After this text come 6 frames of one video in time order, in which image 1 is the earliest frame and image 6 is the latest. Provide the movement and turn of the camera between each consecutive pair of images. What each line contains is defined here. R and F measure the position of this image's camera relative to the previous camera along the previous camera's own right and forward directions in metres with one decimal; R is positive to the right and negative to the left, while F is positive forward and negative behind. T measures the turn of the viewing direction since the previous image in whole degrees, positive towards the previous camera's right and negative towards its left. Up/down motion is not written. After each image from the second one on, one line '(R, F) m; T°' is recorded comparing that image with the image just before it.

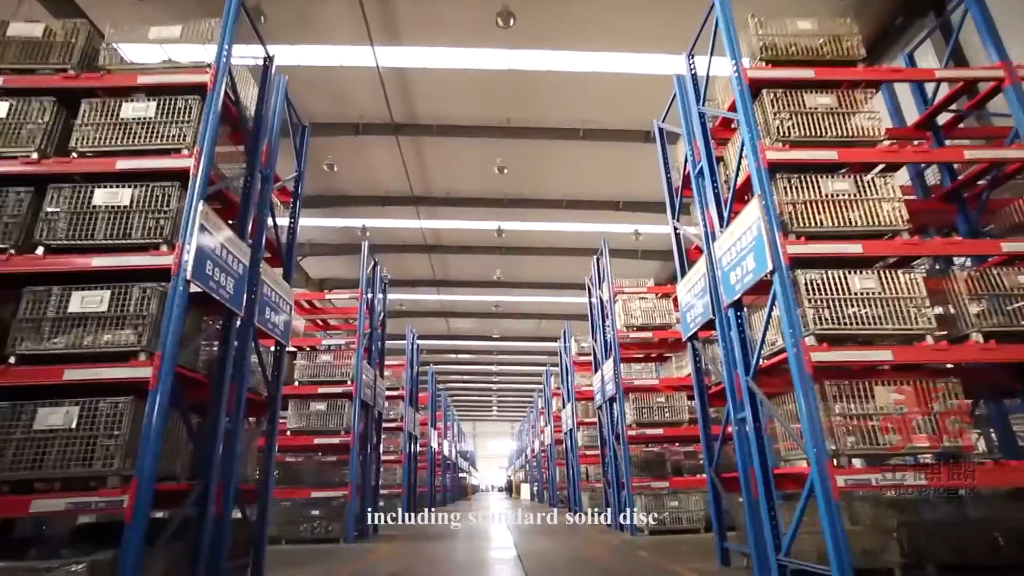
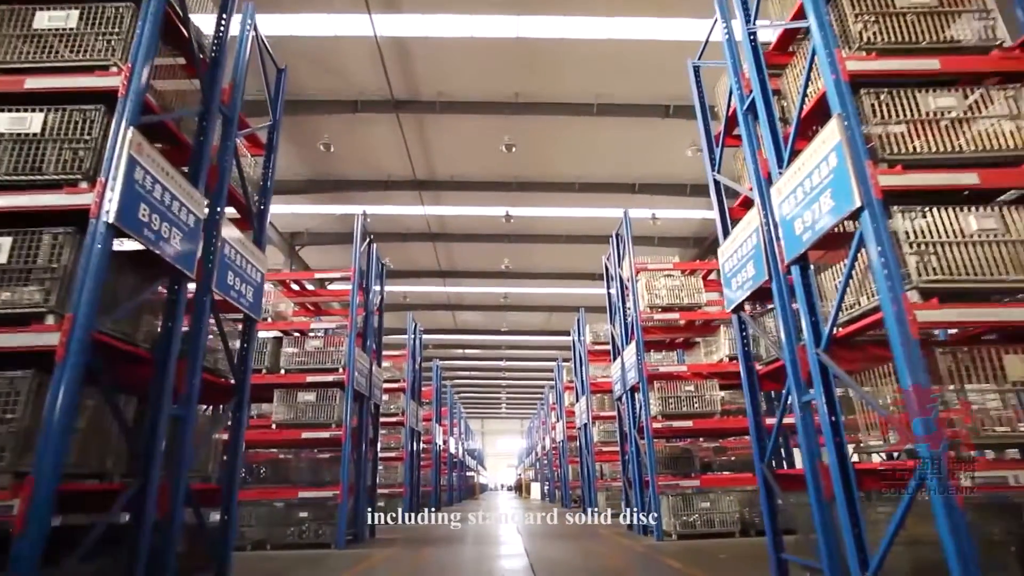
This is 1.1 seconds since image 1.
(0.0, +0.7) m; -1°
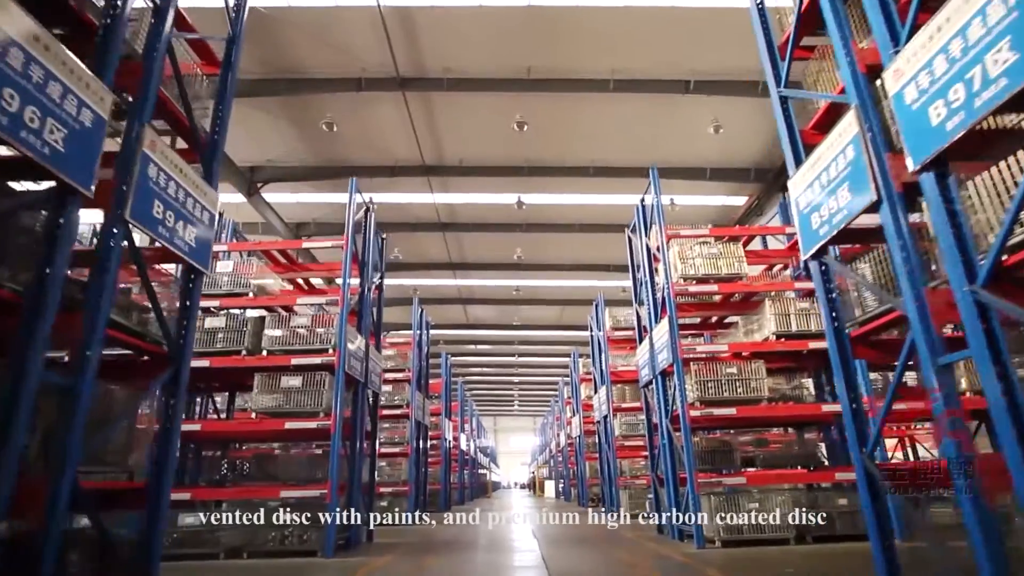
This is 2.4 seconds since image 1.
(0.0, +0.9) m; -1°
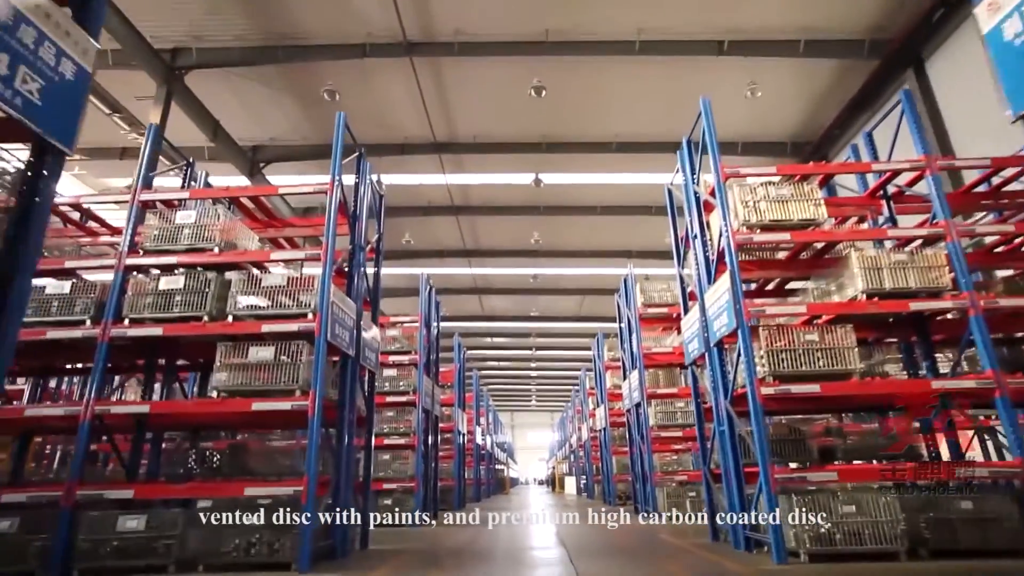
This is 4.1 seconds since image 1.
(0.0, +1.1) m; -2°
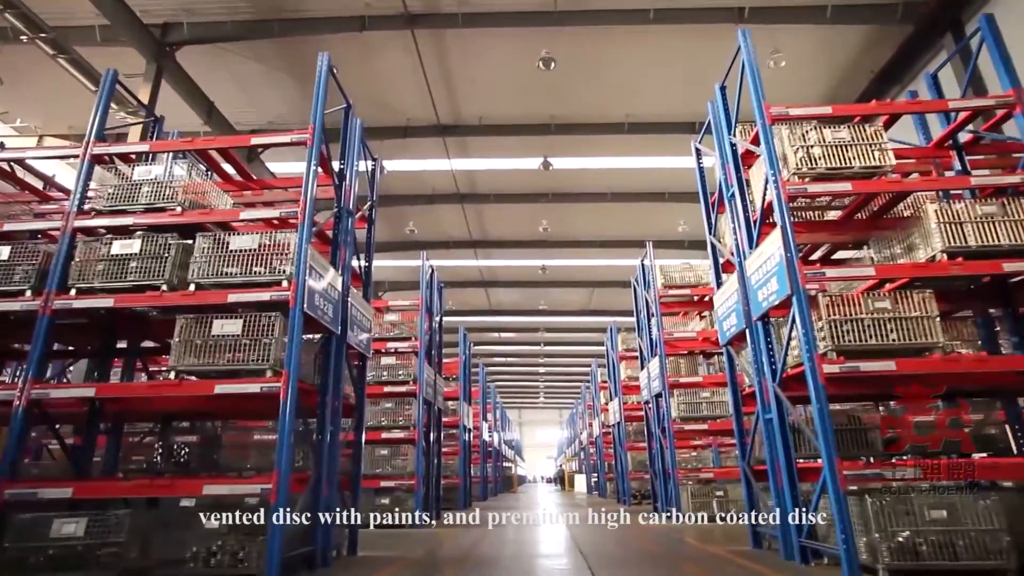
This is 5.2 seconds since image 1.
(0.0, +0.7) m; -1°
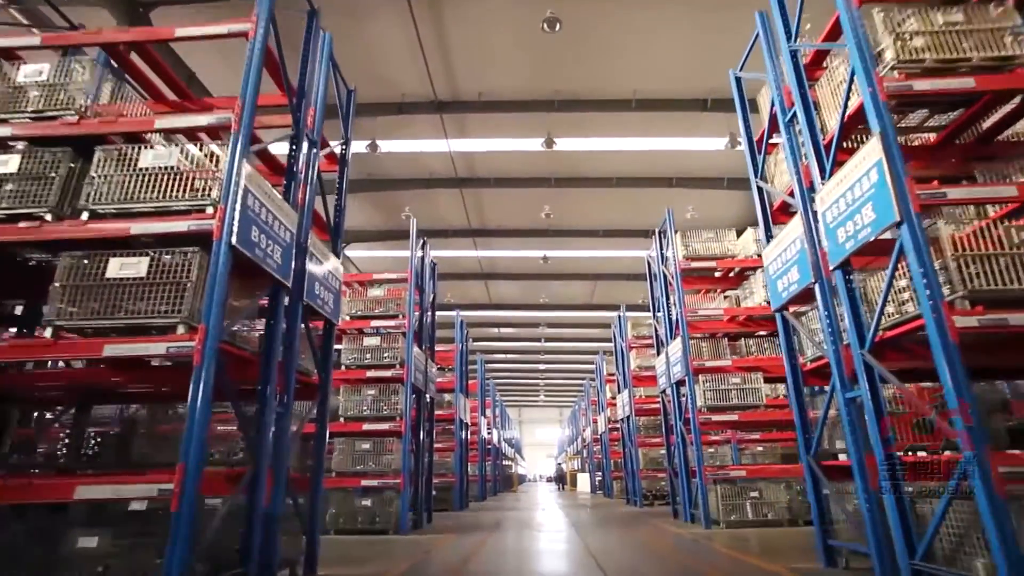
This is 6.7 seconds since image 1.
(0.0, +1.0) m; 0°
